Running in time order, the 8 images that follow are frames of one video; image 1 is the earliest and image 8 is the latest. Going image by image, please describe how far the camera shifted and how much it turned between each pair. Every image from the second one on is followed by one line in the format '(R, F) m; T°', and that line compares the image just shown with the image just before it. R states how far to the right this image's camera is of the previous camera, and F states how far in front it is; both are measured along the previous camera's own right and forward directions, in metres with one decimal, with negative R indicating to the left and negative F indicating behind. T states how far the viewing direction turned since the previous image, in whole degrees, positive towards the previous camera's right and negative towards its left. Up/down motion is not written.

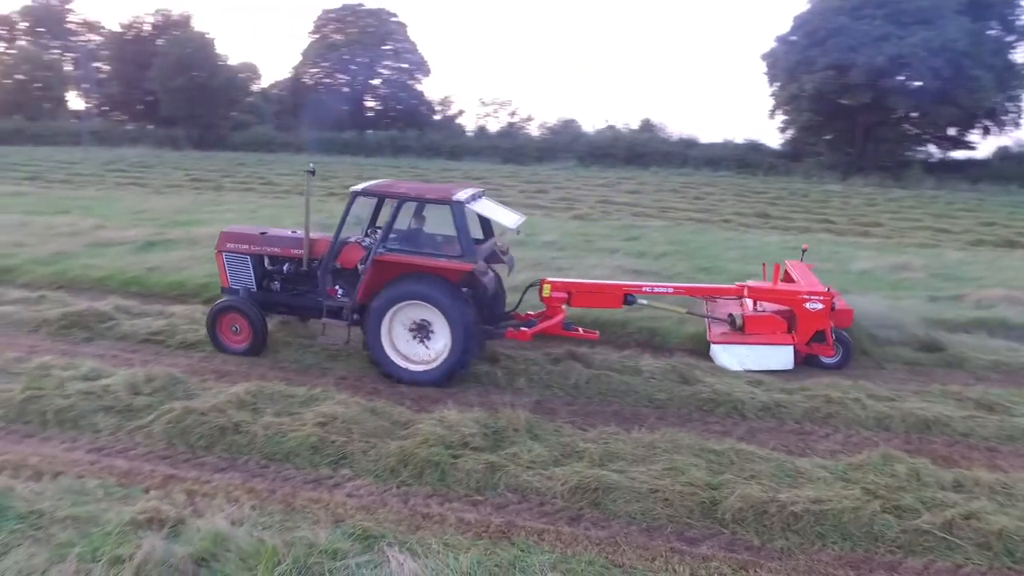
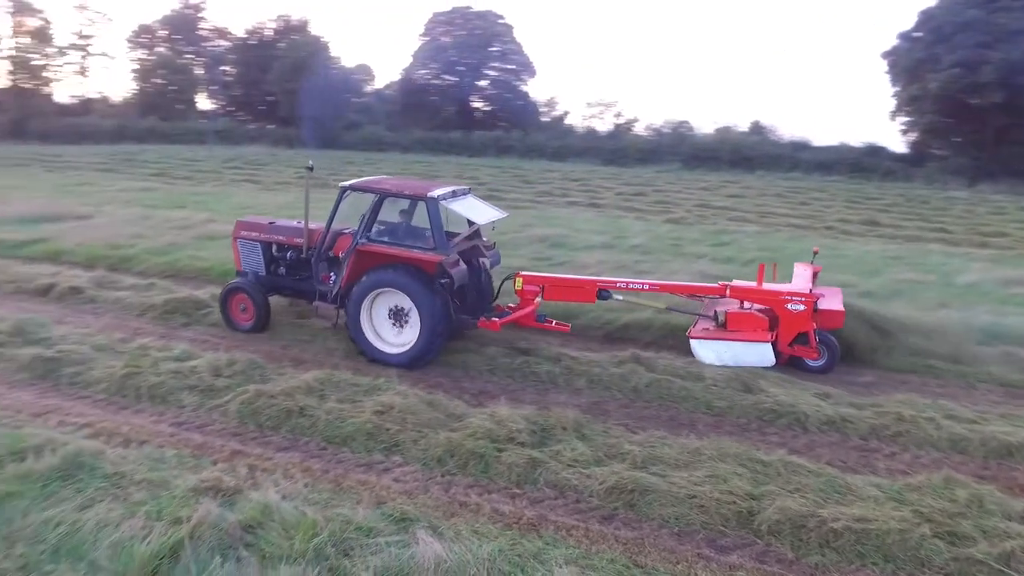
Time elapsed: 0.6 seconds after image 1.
(+0.4, -0.1) m; -8°
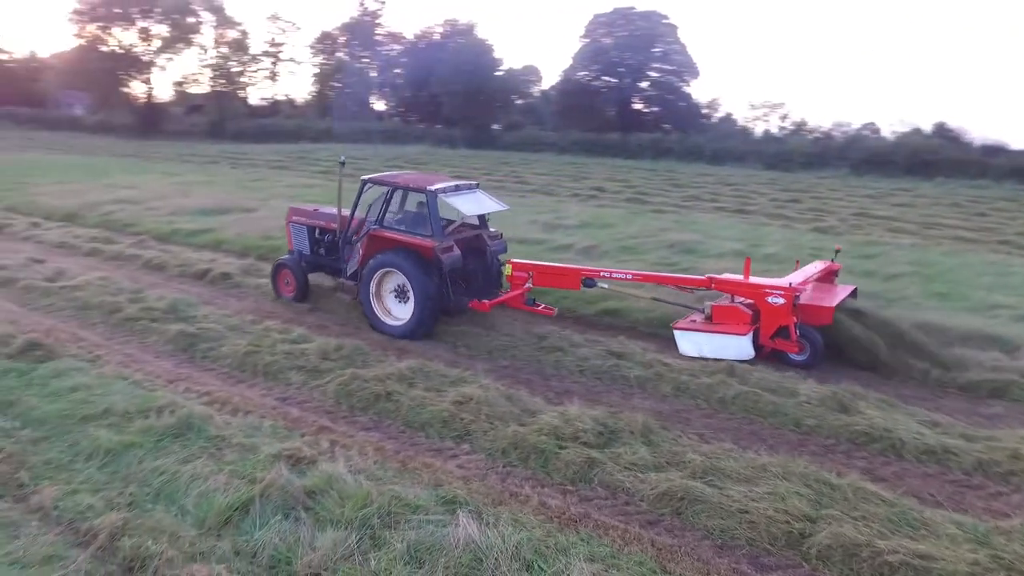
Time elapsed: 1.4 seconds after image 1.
(+0.7, -0.2) m; -13°
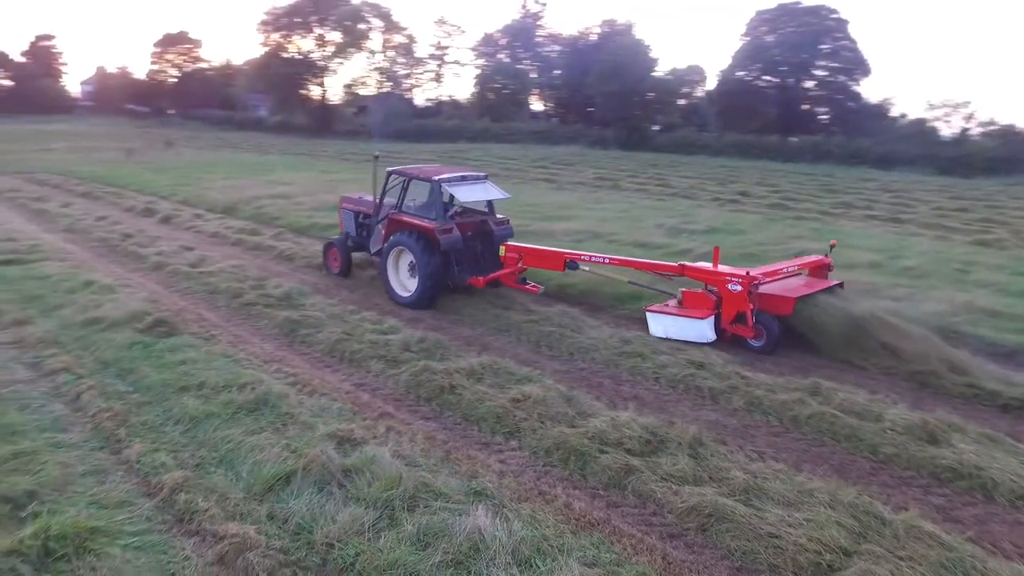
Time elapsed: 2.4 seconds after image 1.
(+0.8, 0.0) m; -13°
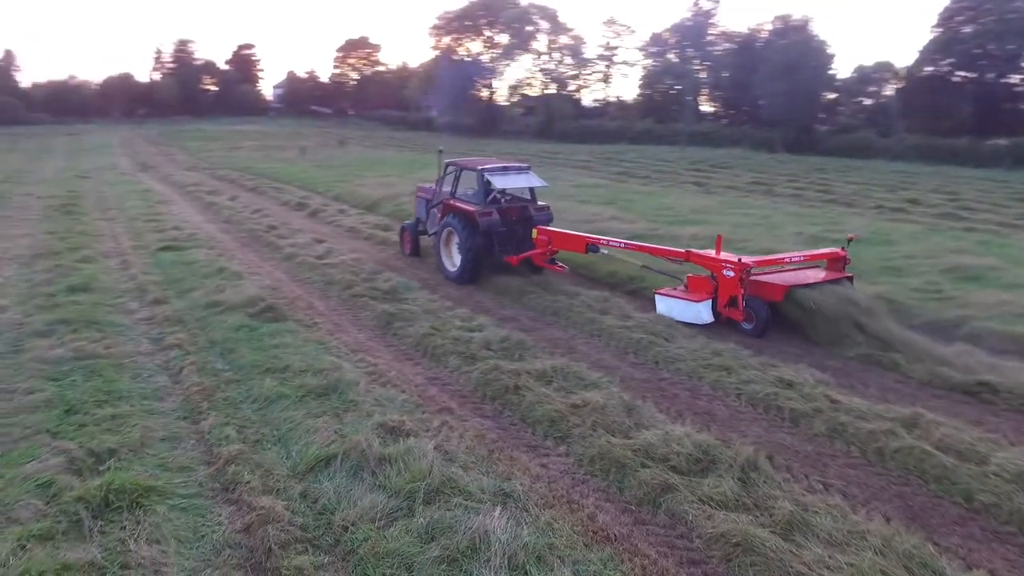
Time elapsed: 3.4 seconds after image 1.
(+0.8, +0.1) m; -13°
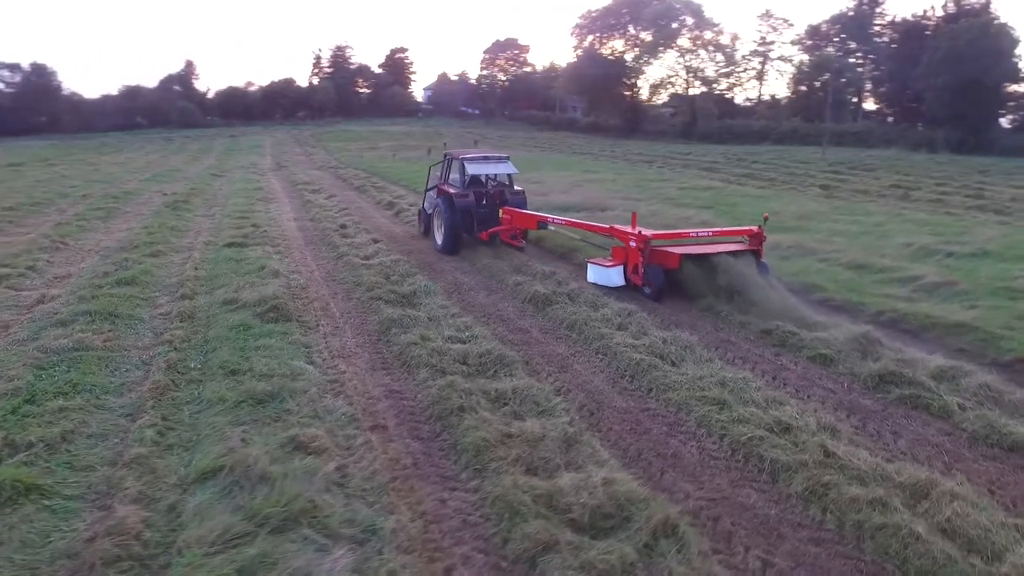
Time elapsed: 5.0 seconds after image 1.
(+1.6, +0.8) m; -14°
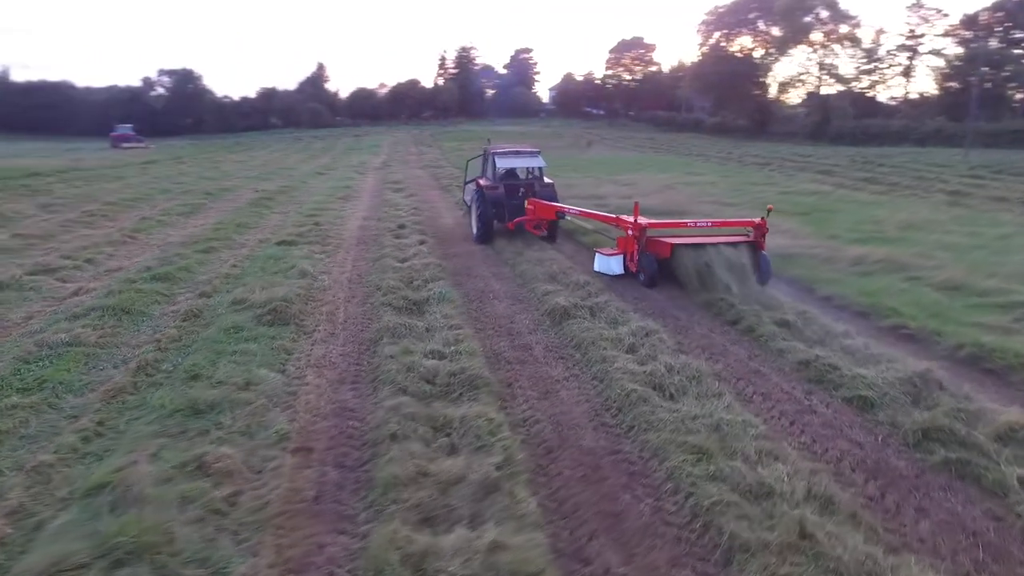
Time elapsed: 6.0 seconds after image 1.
(+1.3, +0.9) m; -11°
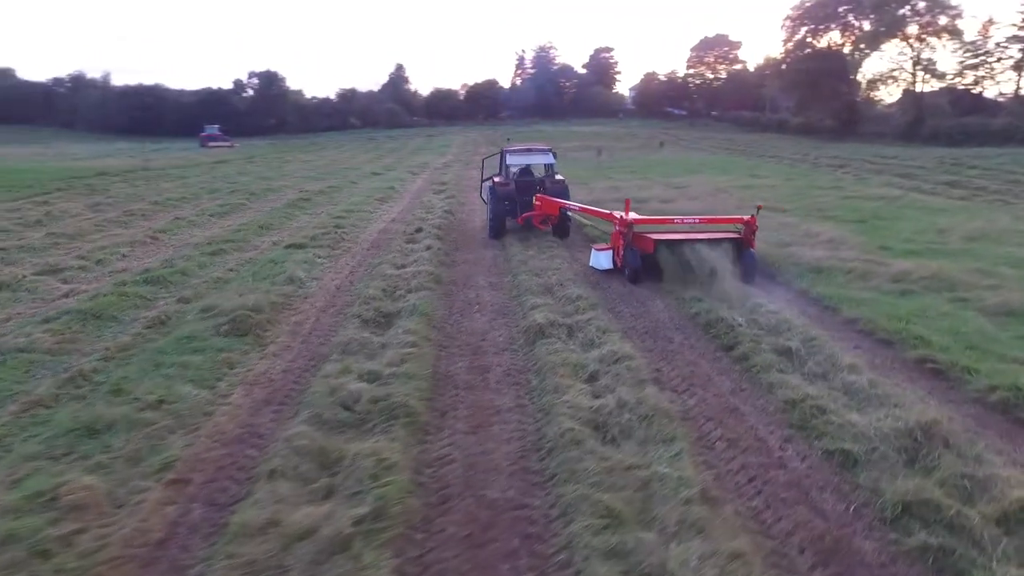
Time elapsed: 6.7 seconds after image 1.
(+1.1, +0.8) m; -8°
